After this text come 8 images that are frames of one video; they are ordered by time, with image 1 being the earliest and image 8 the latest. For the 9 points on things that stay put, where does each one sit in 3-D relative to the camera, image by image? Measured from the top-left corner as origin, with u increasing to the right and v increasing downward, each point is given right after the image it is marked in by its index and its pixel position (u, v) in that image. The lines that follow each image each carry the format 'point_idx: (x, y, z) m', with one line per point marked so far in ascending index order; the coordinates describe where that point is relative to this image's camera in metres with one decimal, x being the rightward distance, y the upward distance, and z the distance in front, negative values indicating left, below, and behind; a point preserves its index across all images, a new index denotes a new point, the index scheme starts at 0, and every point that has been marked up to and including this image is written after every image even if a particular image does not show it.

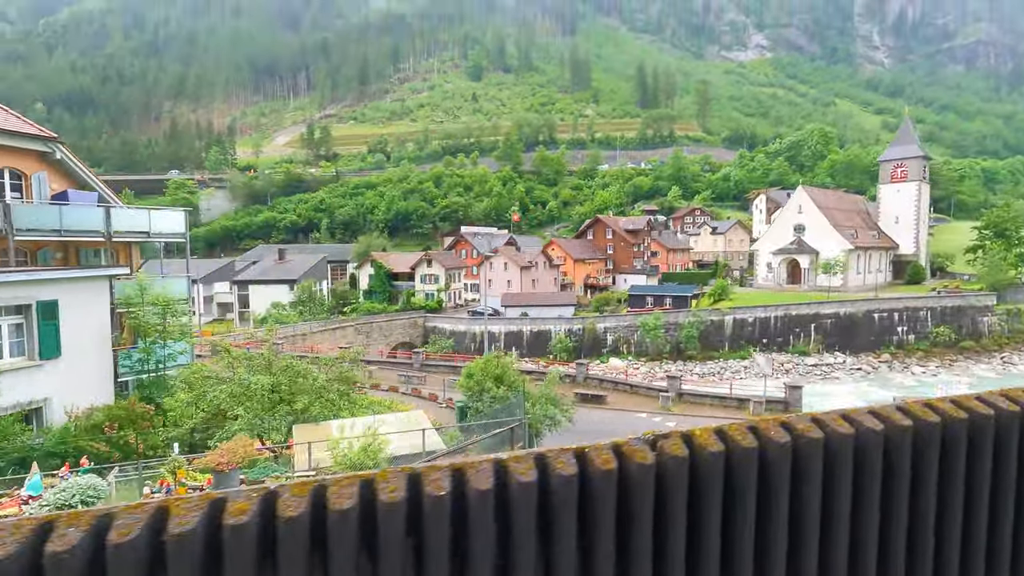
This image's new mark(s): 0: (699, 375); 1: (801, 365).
0: (+6.7, -3.3, +19.7) m
1: (+10.6, -2.9, +19.9) m
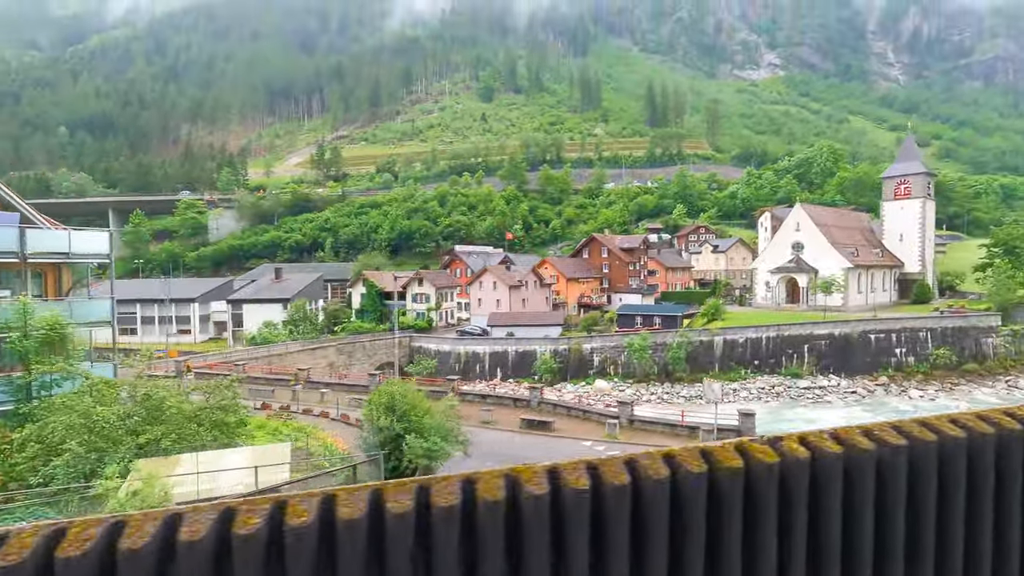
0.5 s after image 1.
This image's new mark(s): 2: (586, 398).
0: (+6.1, -4.0, +19.1) m
1: (+10.0, -3.6, +19.2) m
2: (+2.6, -4.0, +19.3) m
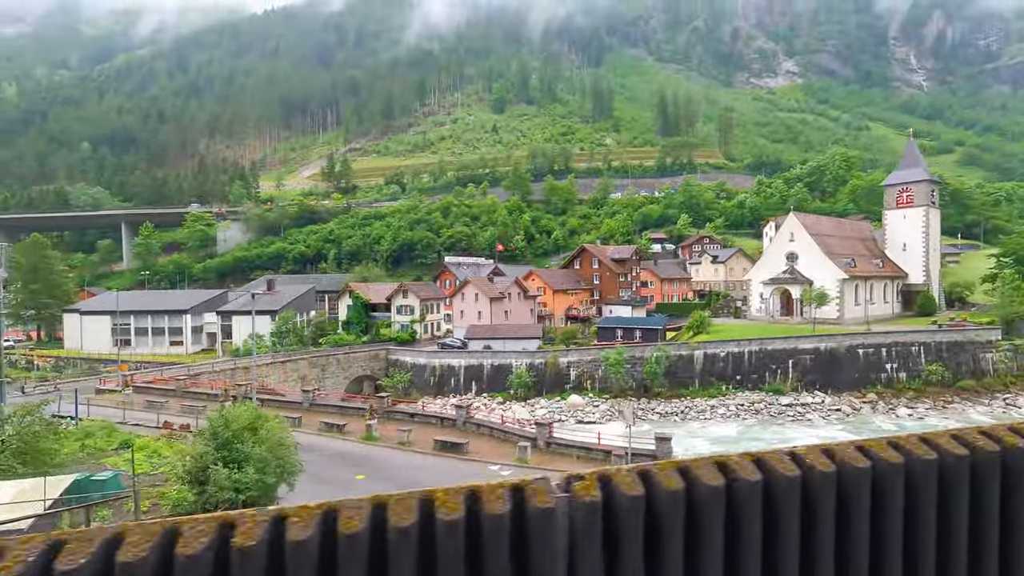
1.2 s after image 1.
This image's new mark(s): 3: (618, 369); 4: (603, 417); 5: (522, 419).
0: (+5.0, -4.4, +18.4) m
1: (+8.9, -4.0, +18.4) m
2: (+1.6, -4.4, +18.8) m
3: (+3.8, -3.0, +19.8) m
4: (+3.1, -4.4, +18.5) m
5: (+0.4, -4.5, +18.6) m
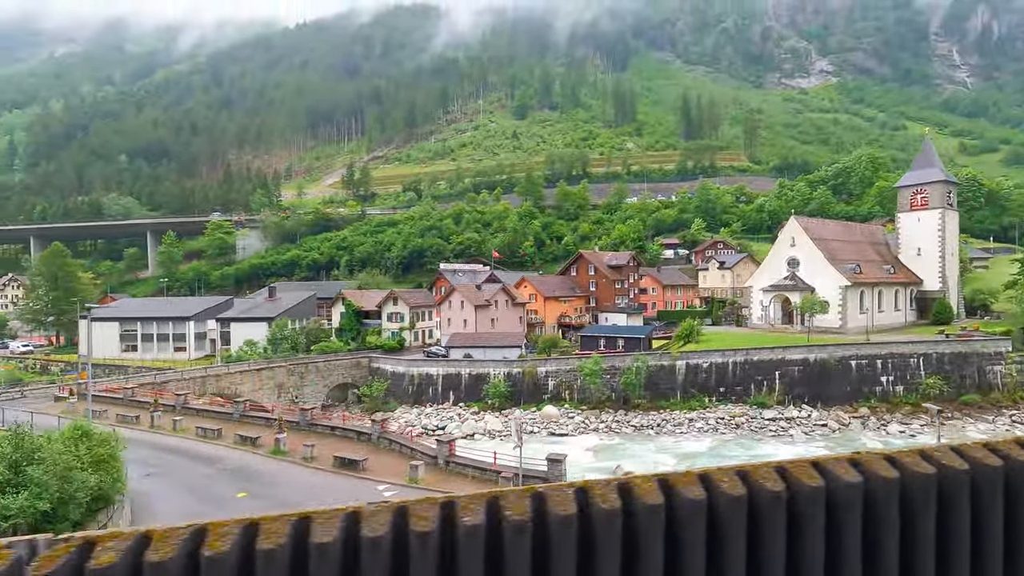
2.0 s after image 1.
0: (+4.0, -4.7, +17.7) m
1: (+7.9, -4.3, +17.5) m
2: (+0.6, -4.7, +18.3) m
3: (+2.9, -3.3, +19.2) m
4: (+2.1, -4.7, +17.9) m
5: (-0.6, -4.8, +18.2) m
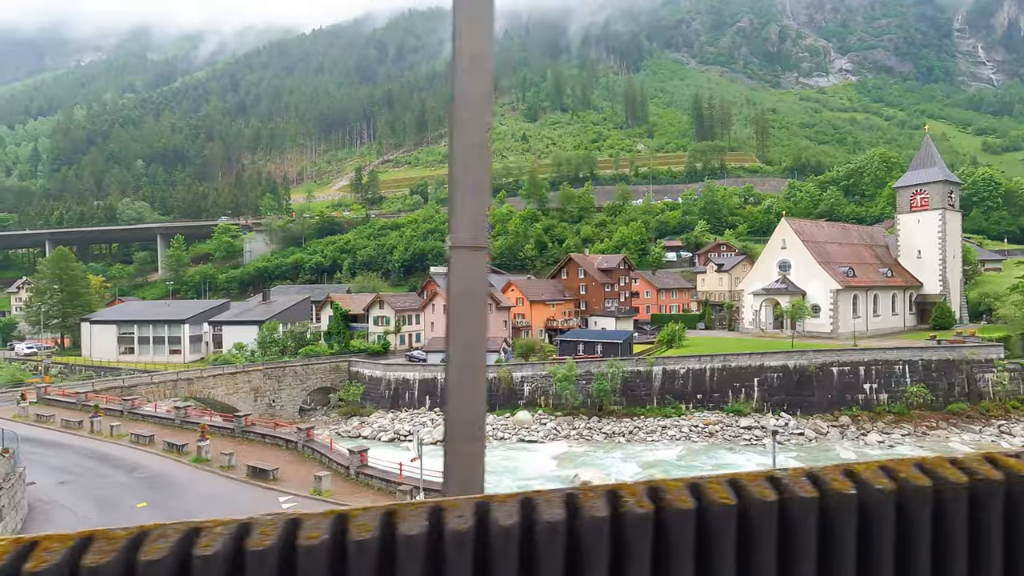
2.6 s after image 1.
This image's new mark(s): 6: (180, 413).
0: (+3.0, -4.8, +17.3) m
1: (+6.9, -4.4, +17.0) m
2: (-0.4, -4.8, +18.1) m
3: (+1.9, -3.4, +18.8) m
4: (+1.1, -4.9, +17.6) m
5: (-1.6, -5.0, +18.0) m
6: (-6.9, -2.6, +11.2) m
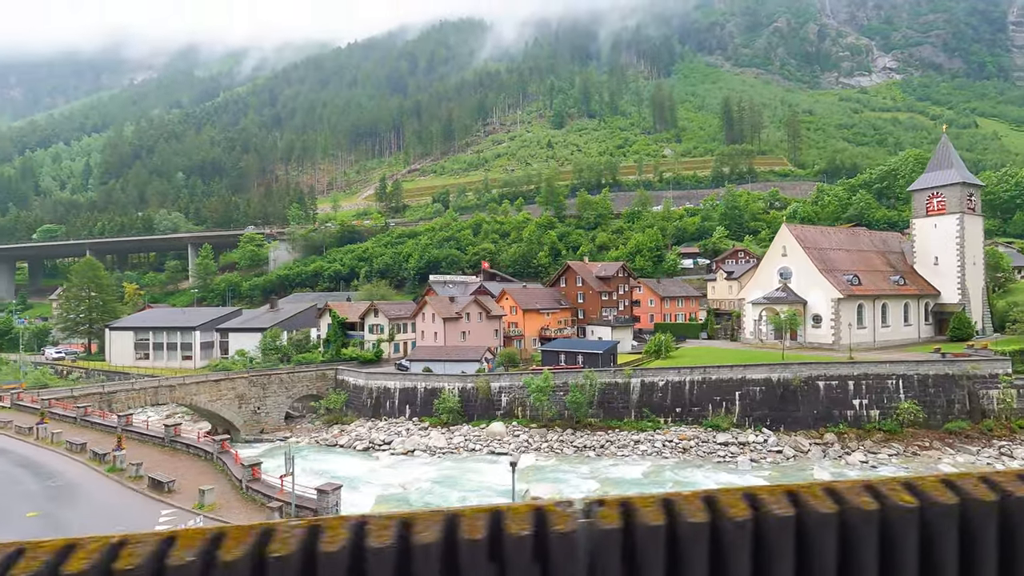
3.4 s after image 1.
0: (+2.0, -5.1, +16.9) m
1: (+5.9, -4.7, +16.3) m
2: (-1.3, -5.1, +17.8) m
3: (+1.1, -3.7, +18.5) m
4: (+0.1, -5.2, +17.3) m
5: (-2.5, -5.3, +17.8) m
6: (-8.3, -2.8, +11.5) m
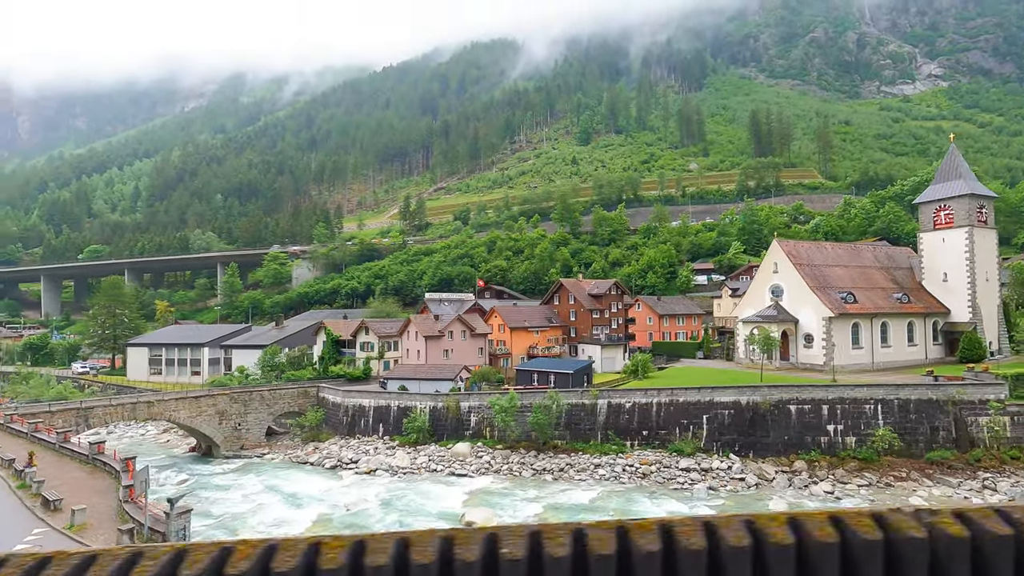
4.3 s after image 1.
0: (+0.7, -5.7, +16.5) m
1: (+4.5, -5.3, +15.7) m
2: (-2.6, -5.8, +17.7) m
3: (-0.1, -4.4, +18.2) m
4: (-1.1, -5.8, +17.0) m
5: (-3.8, -5.9, +17.8) m
6: (-10.0, -3.3, +11.9) m
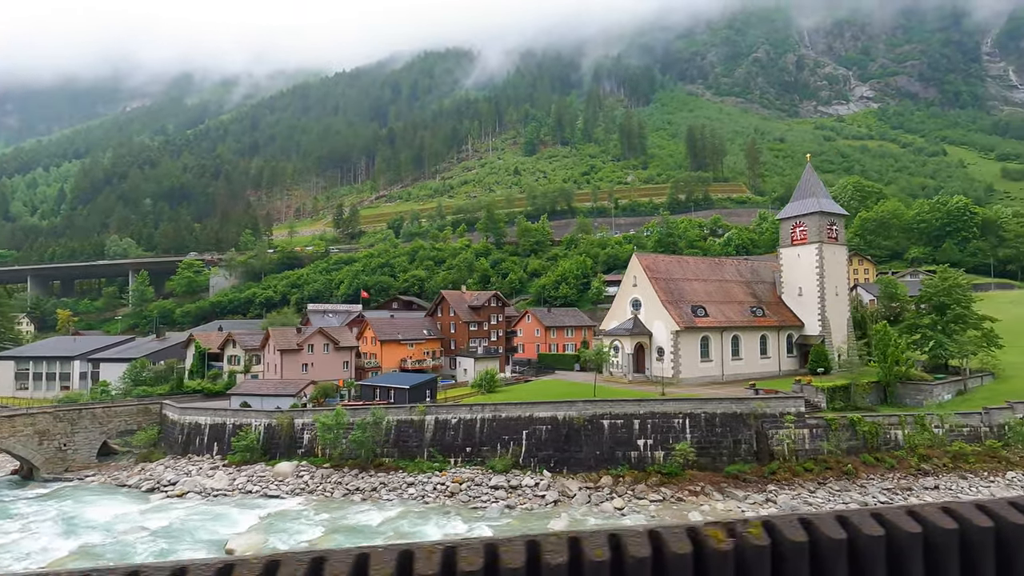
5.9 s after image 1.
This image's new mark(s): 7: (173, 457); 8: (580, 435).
0: (-4.9, -6.1, +16.0) m
1: (-1.0, -5.7, +15.4) m
2: (-8.2, -6.2, +16.9) m
3: (-5.8, -4.8, +17.7) m
4: (-6.7, -6.2, +16.4) m
5: (-9.4, -6.3, +16.9) m
6: (-15.2, -3.6, +10.7) m
7: (-12.6, -6.3, +20.0) m
8: (+2.1, -4.4, +16.1) m
